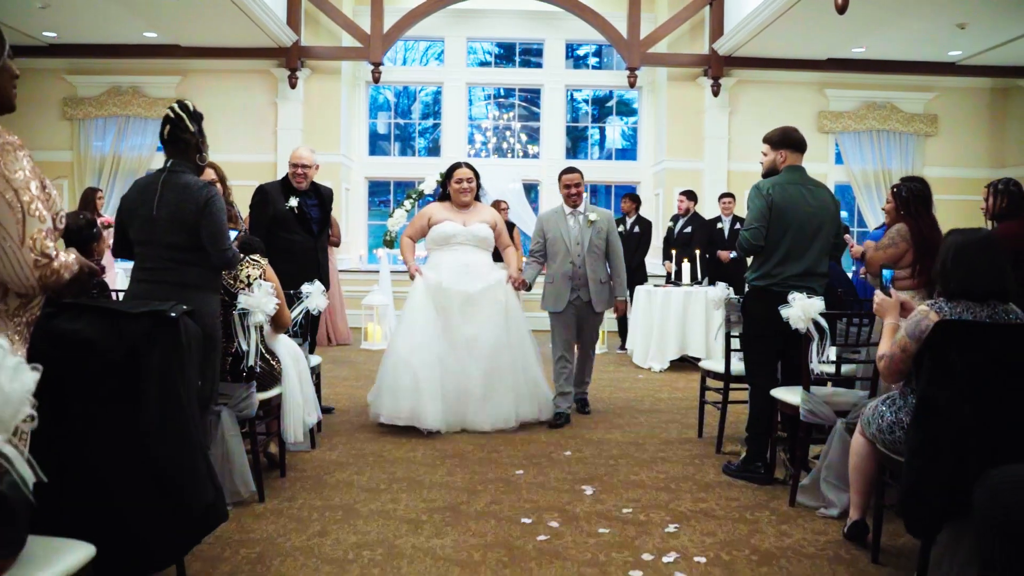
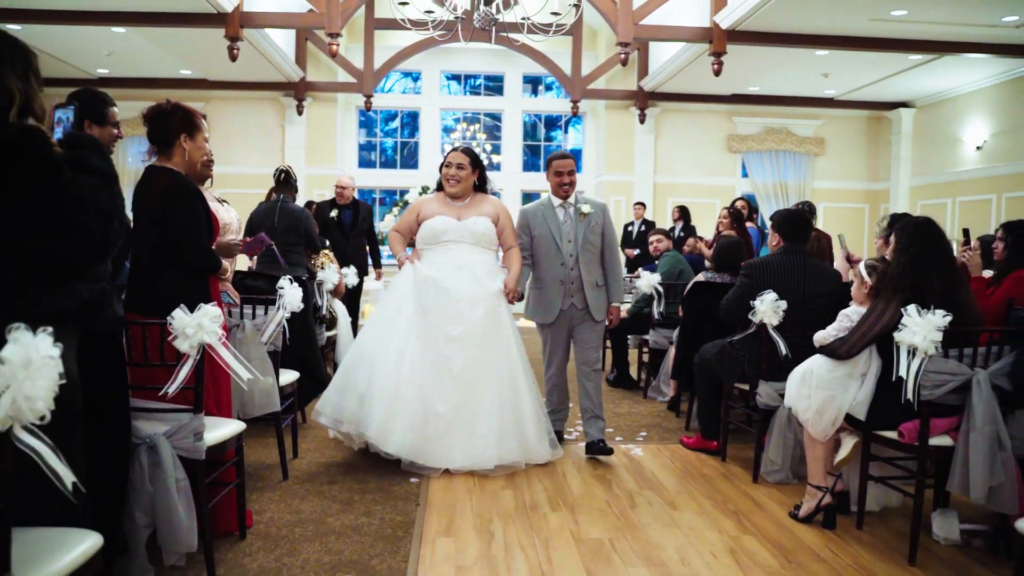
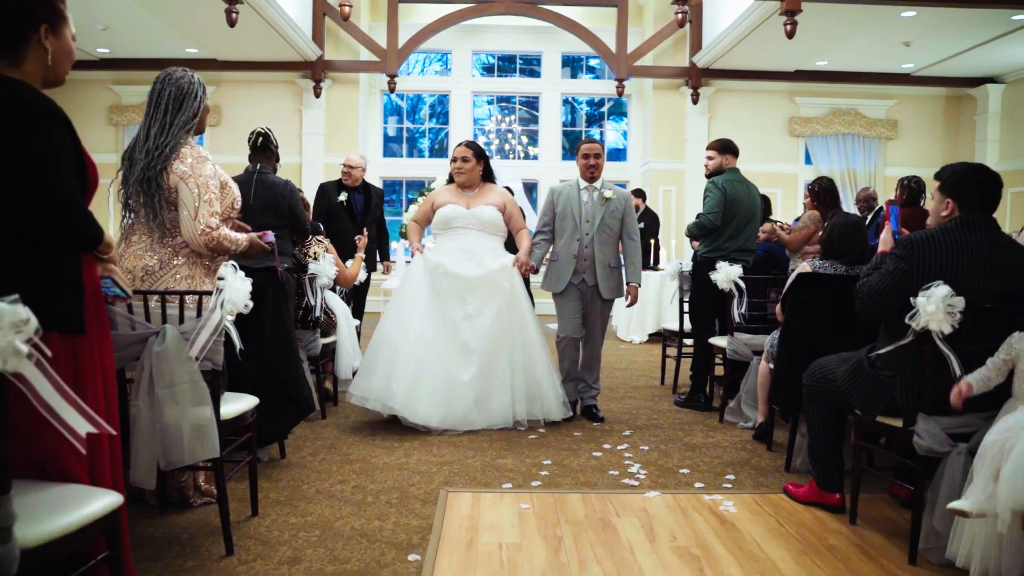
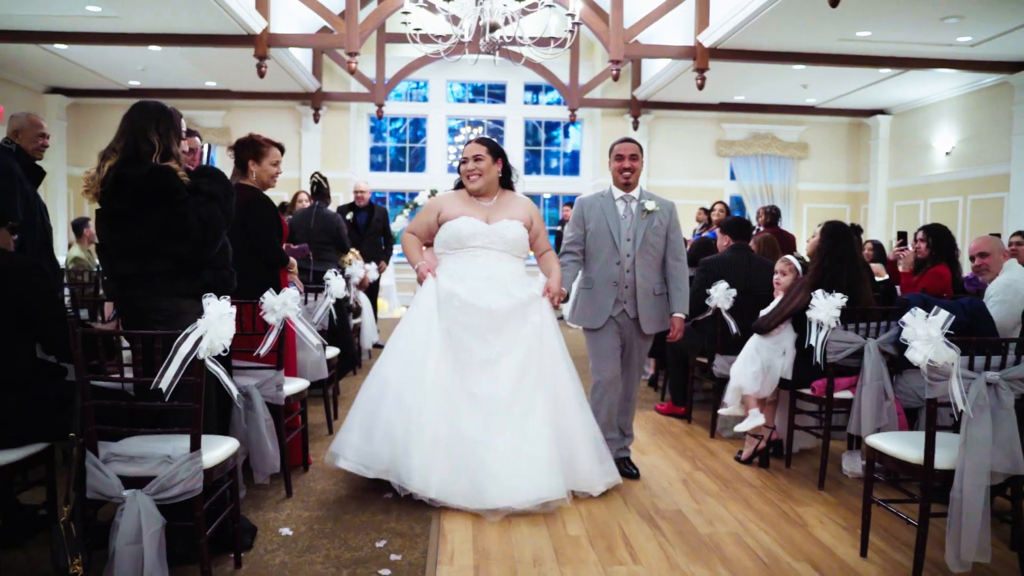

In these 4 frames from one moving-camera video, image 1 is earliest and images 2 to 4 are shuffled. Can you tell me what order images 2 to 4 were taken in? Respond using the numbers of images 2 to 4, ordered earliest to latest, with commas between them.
3, 2, 4
